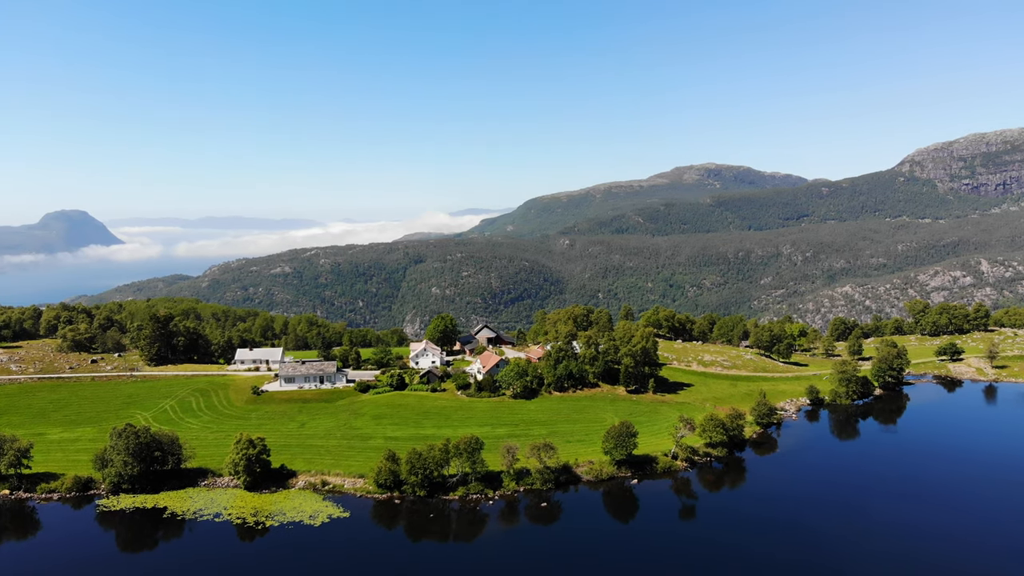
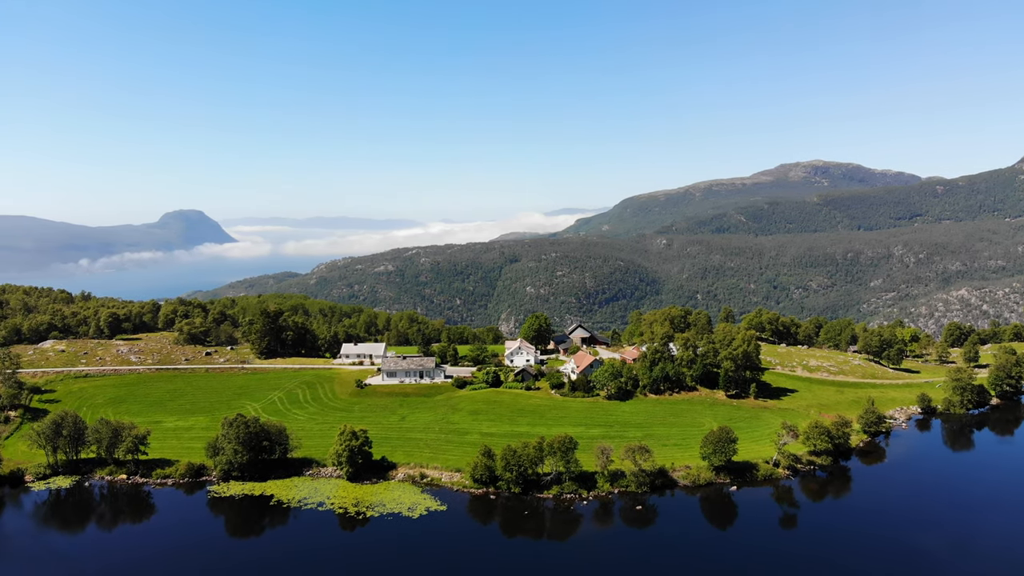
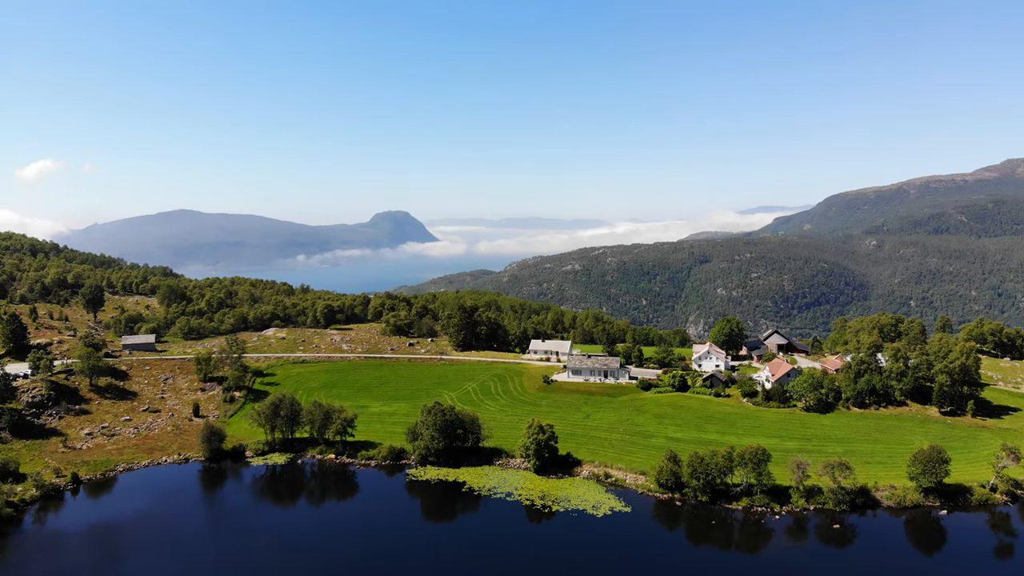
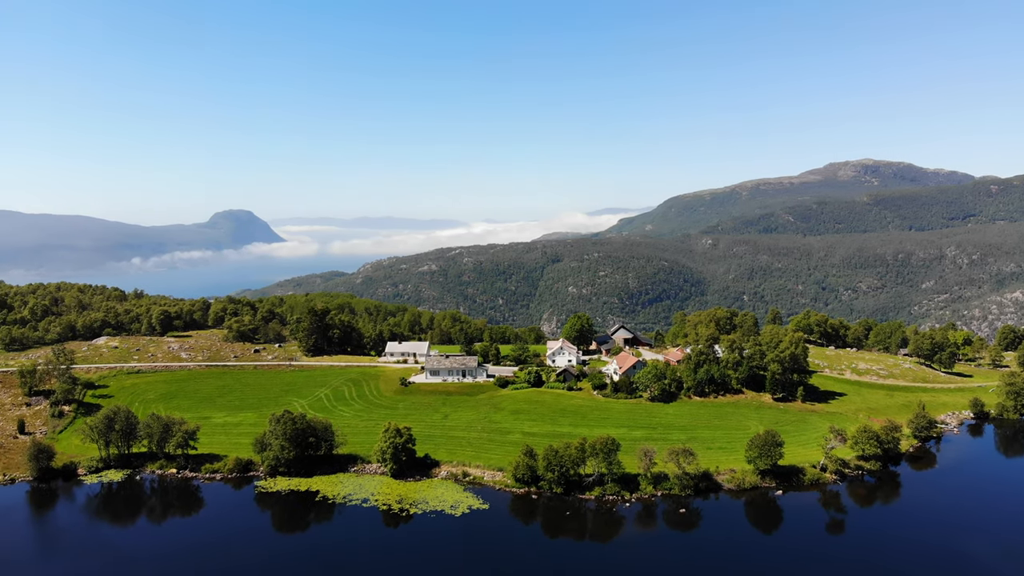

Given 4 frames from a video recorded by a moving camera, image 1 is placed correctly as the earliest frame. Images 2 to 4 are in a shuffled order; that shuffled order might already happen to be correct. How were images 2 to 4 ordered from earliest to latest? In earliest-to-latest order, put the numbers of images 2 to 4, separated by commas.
2, 4, 3
